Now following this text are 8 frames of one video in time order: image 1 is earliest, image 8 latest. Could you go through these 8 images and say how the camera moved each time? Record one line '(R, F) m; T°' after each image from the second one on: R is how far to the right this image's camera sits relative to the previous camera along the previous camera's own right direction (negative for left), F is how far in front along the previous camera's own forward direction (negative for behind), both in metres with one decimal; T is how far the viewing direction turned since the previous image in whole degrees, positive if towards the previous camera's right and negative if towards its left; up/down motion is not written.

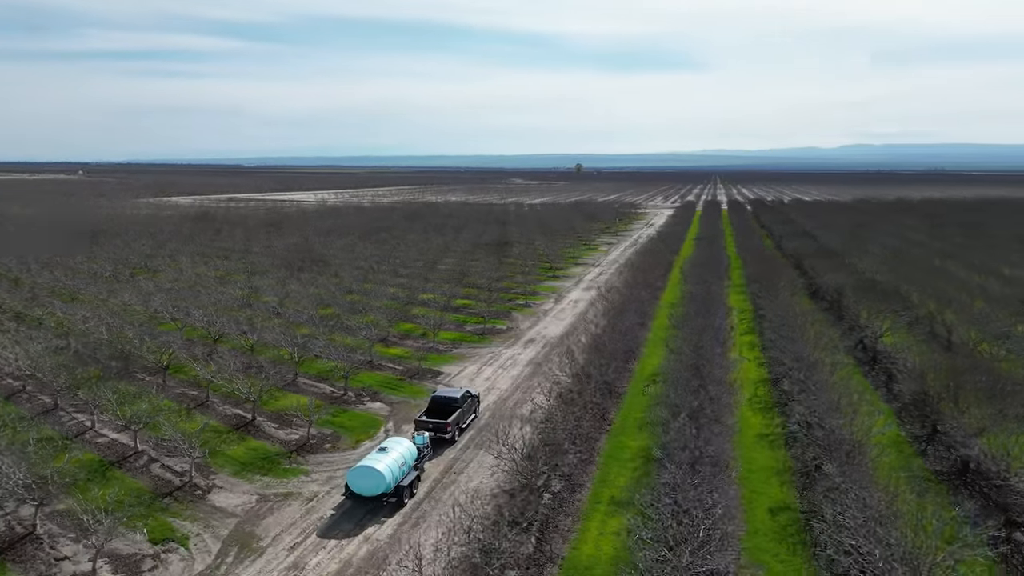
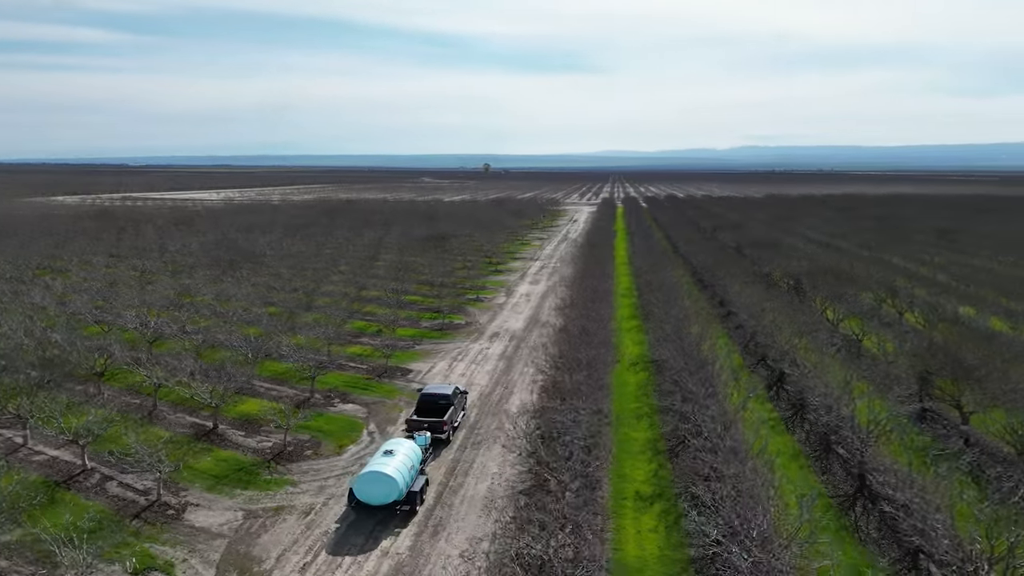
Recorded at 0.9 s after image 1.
(-3.4, +2.2) m; +7°
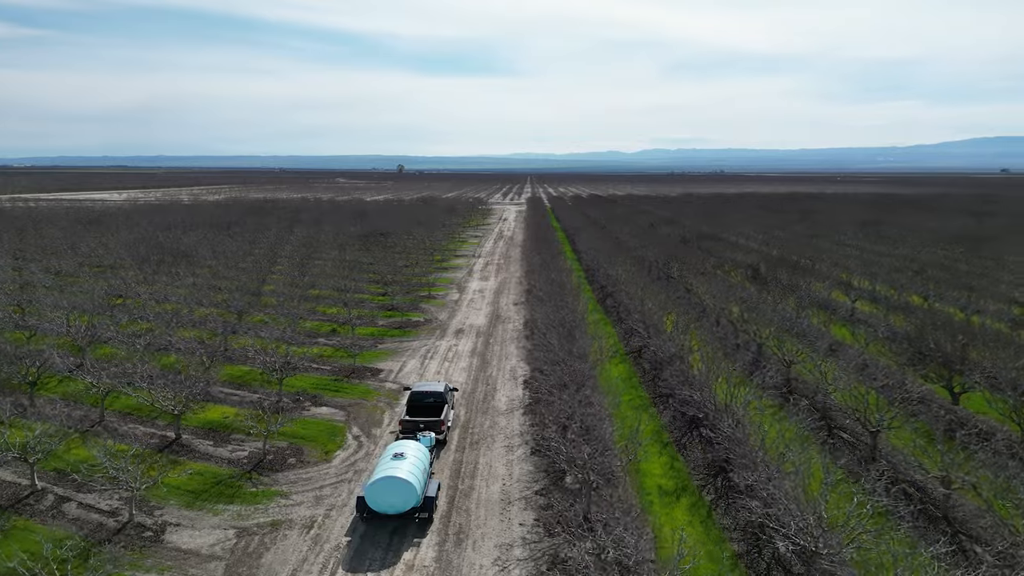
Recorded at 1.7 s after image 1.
(-3.0, +1.8) m; +7°
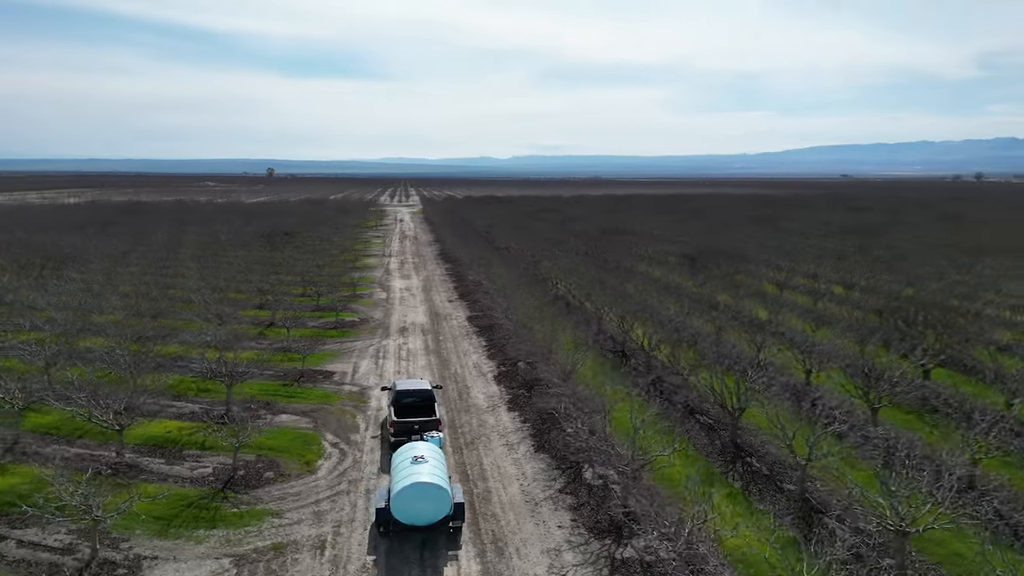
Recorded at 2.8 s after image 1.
(-3.9, +2.3) m; +10°
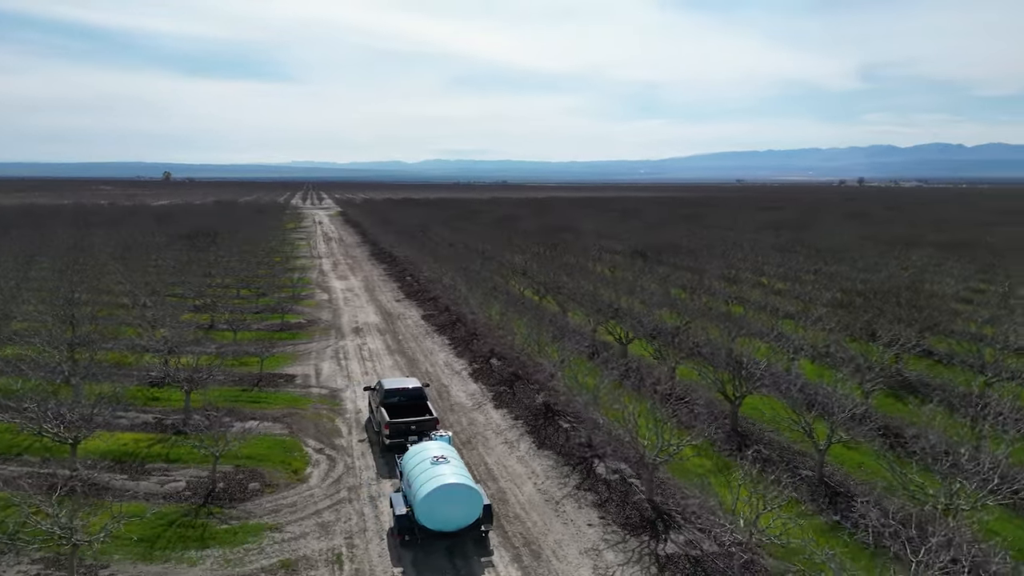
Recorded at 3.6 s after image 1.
(-2.7, +1.4) m; +7°
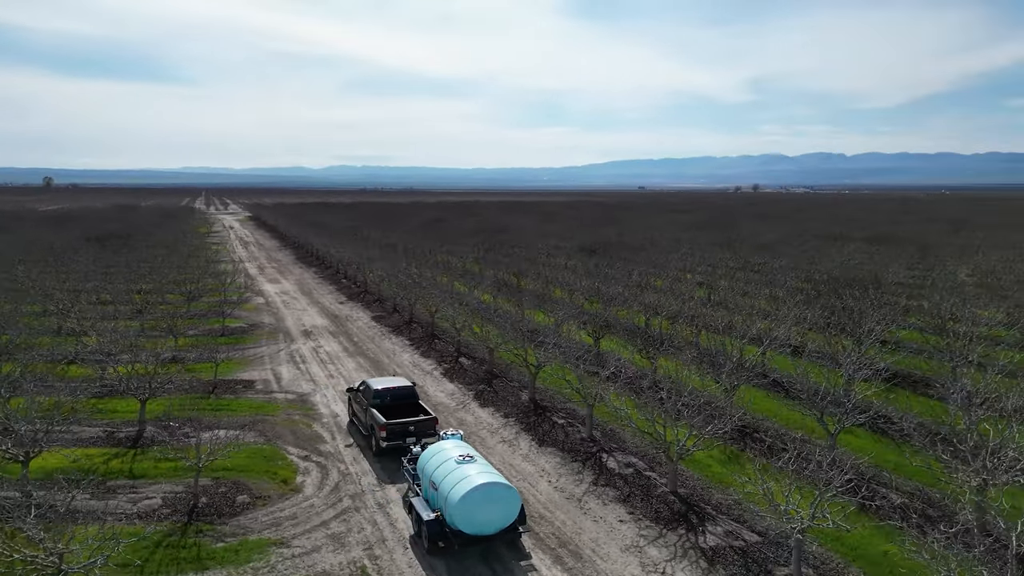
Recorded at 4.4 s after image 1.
(-2.6, +1.3) m; +7°
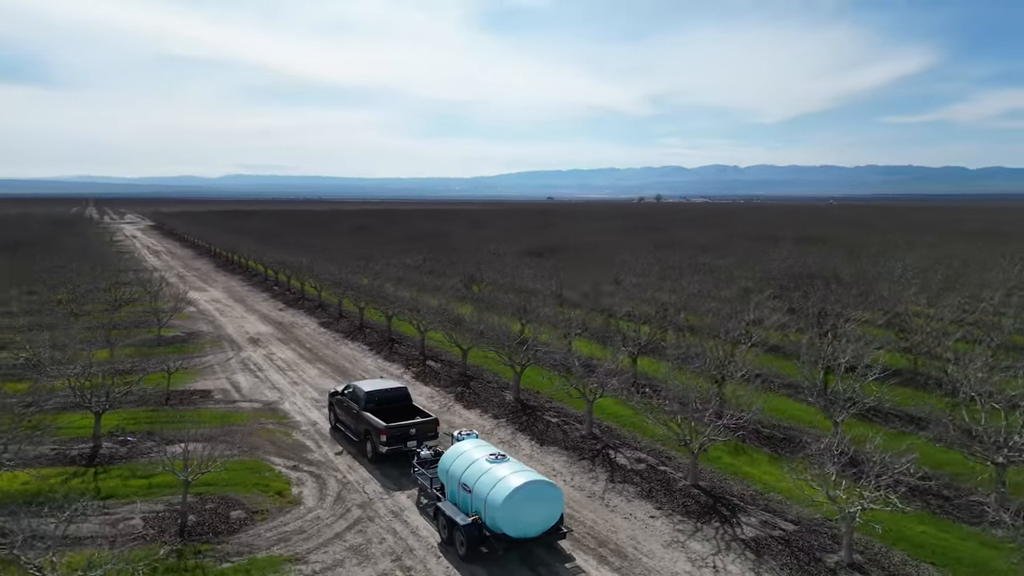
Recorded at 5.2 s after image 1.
(-2.5, +1.1) m; +7°
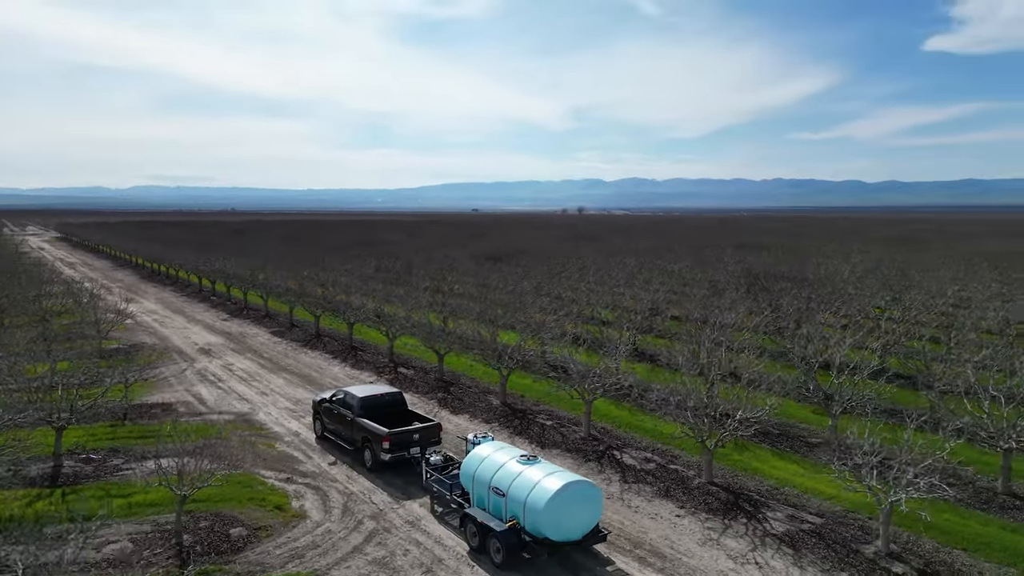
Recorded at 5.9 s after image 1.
(-2.0, +0.8) m; +6°
